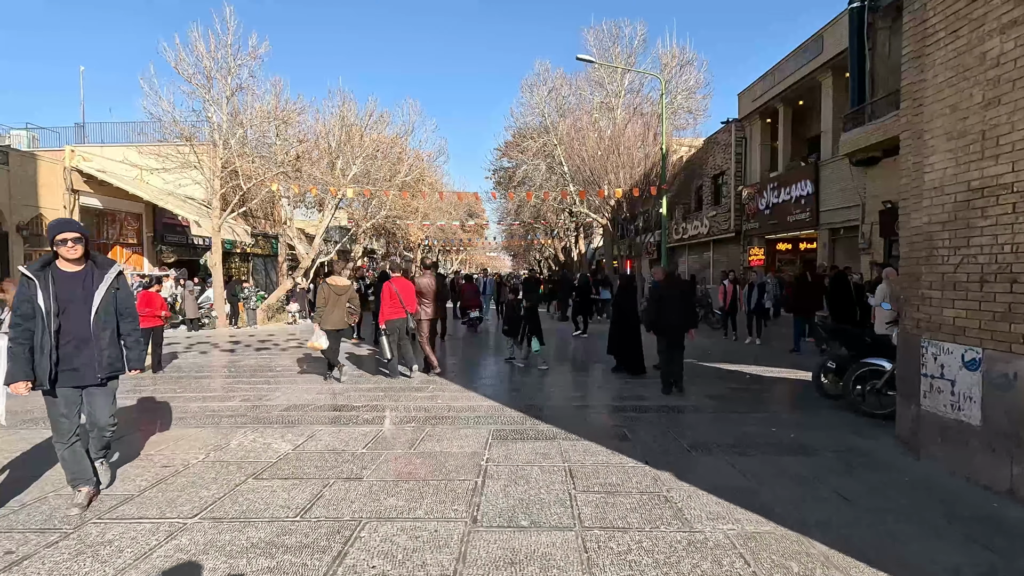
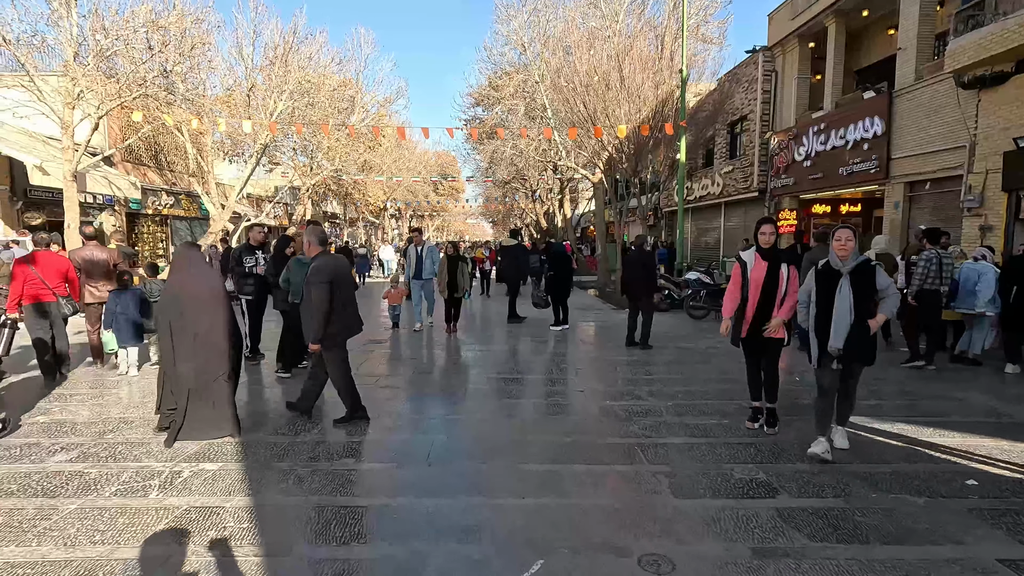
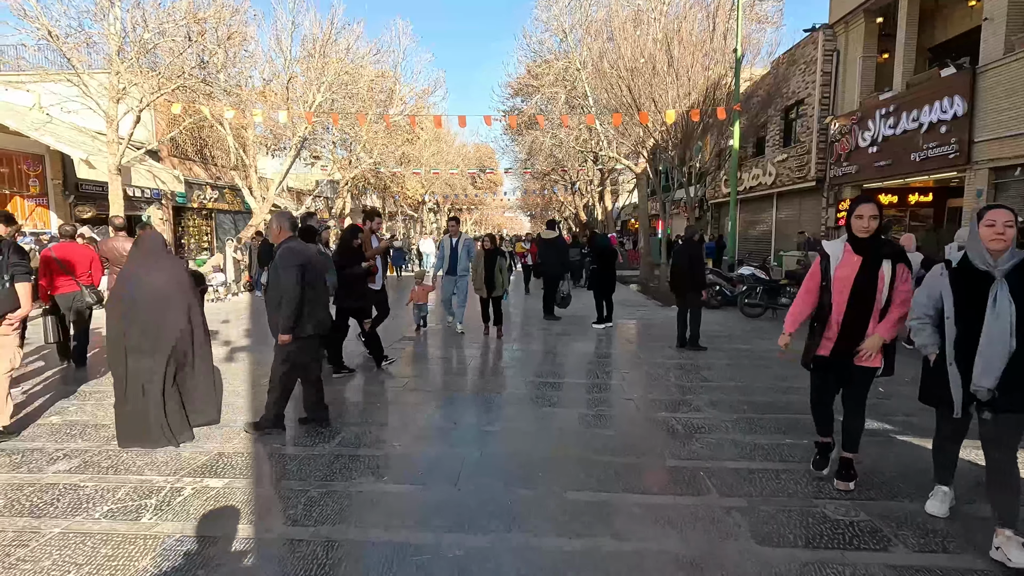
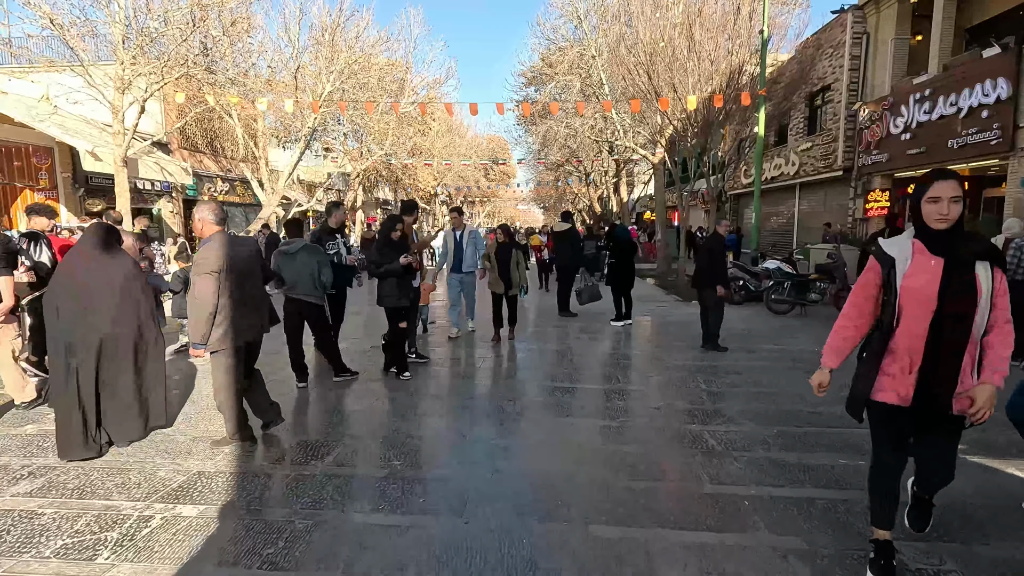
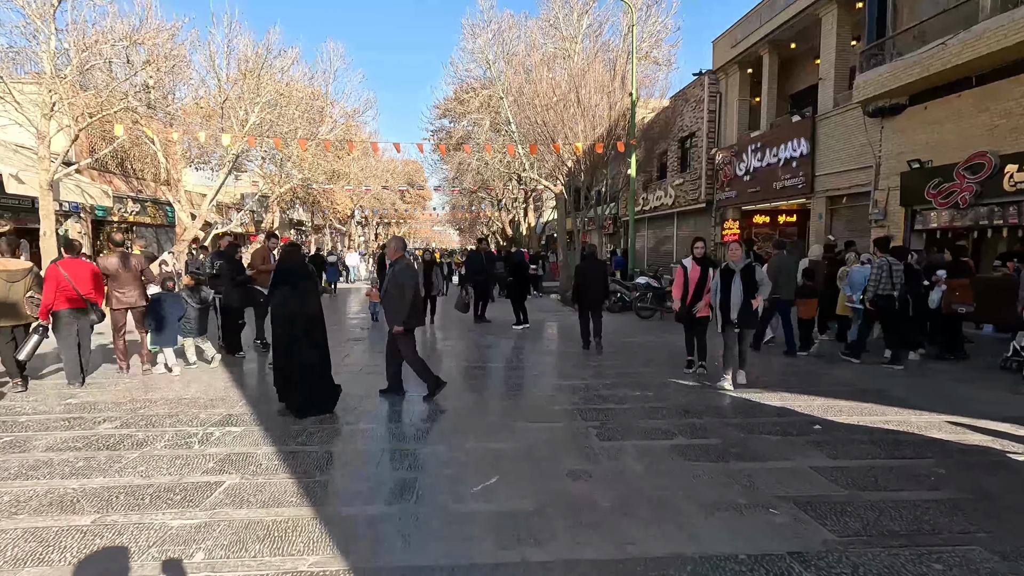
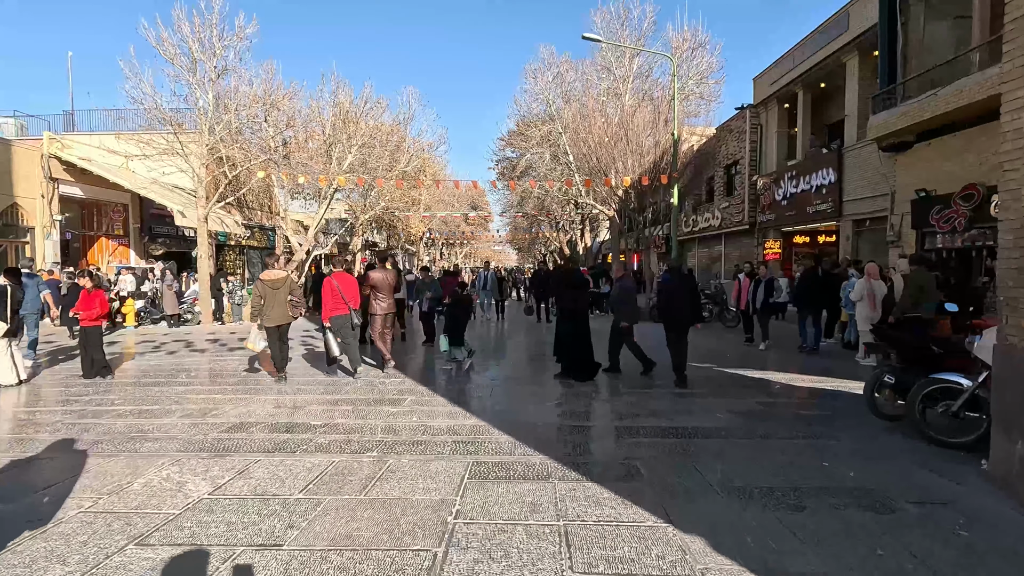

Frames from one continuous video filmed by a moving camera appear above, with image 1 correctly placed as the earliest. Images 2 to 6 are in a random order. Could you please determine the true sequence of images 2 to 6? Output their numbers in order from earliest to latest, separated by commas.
6, 5, 2, 3, 4
